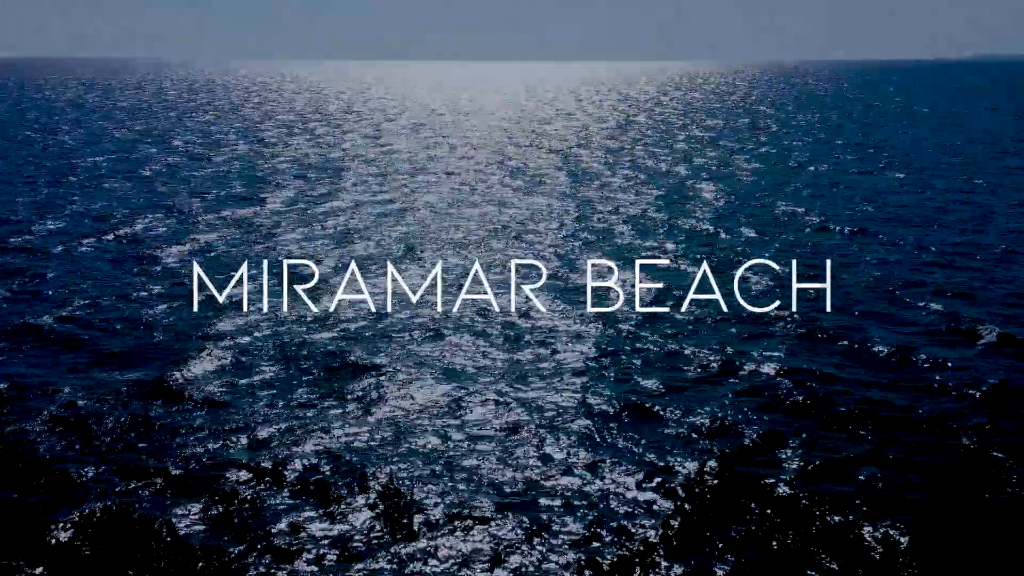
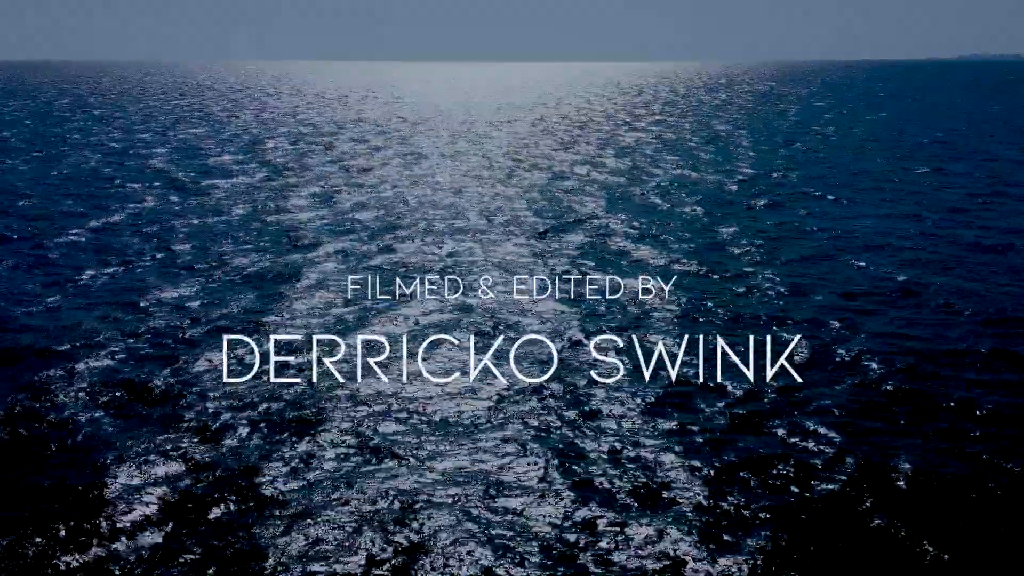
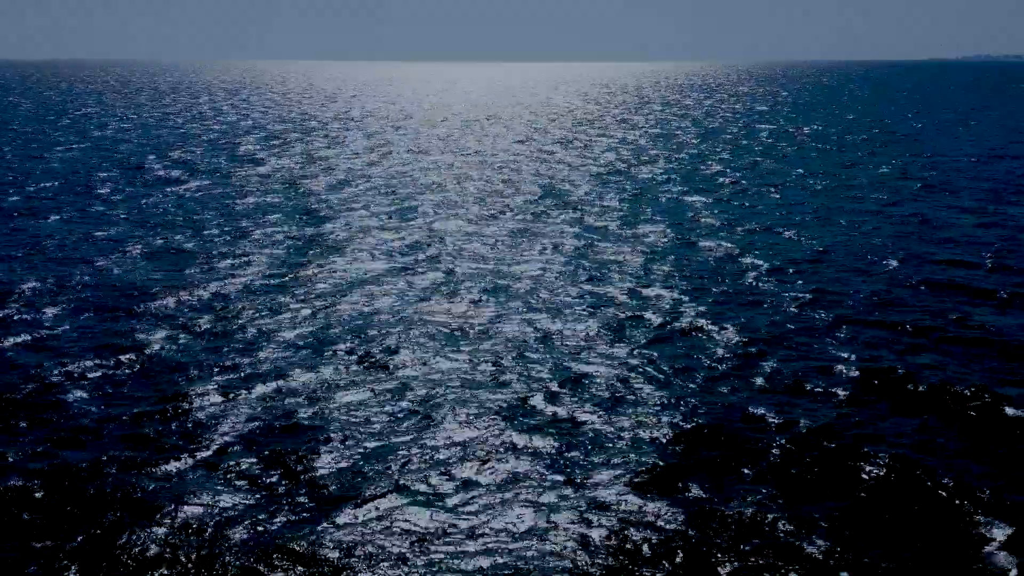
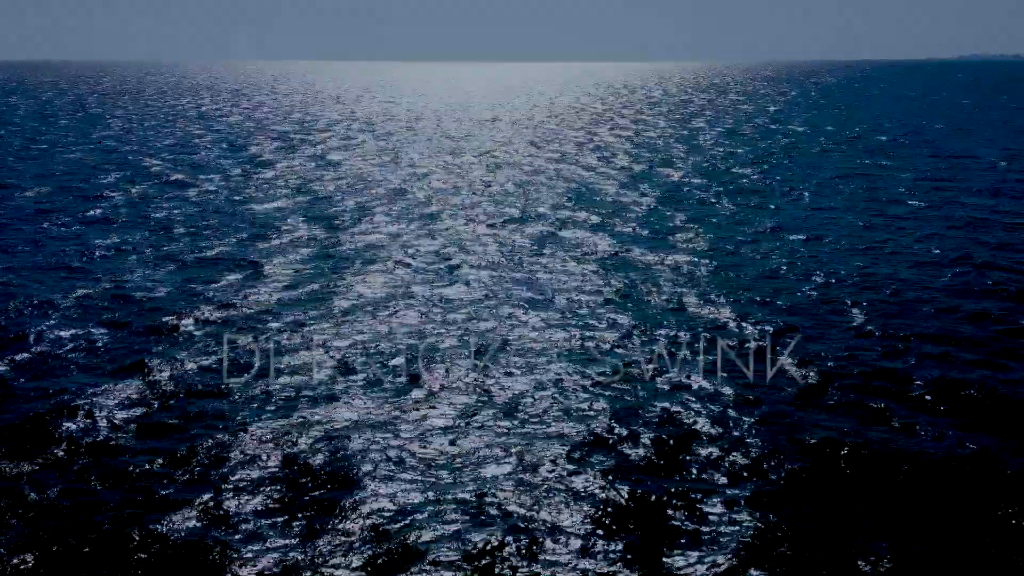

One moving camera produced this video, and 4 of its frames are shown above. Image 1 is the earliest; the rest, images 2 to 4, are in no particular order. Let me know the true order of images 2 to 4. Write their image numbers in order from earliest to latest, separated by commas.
3, 4, 2
